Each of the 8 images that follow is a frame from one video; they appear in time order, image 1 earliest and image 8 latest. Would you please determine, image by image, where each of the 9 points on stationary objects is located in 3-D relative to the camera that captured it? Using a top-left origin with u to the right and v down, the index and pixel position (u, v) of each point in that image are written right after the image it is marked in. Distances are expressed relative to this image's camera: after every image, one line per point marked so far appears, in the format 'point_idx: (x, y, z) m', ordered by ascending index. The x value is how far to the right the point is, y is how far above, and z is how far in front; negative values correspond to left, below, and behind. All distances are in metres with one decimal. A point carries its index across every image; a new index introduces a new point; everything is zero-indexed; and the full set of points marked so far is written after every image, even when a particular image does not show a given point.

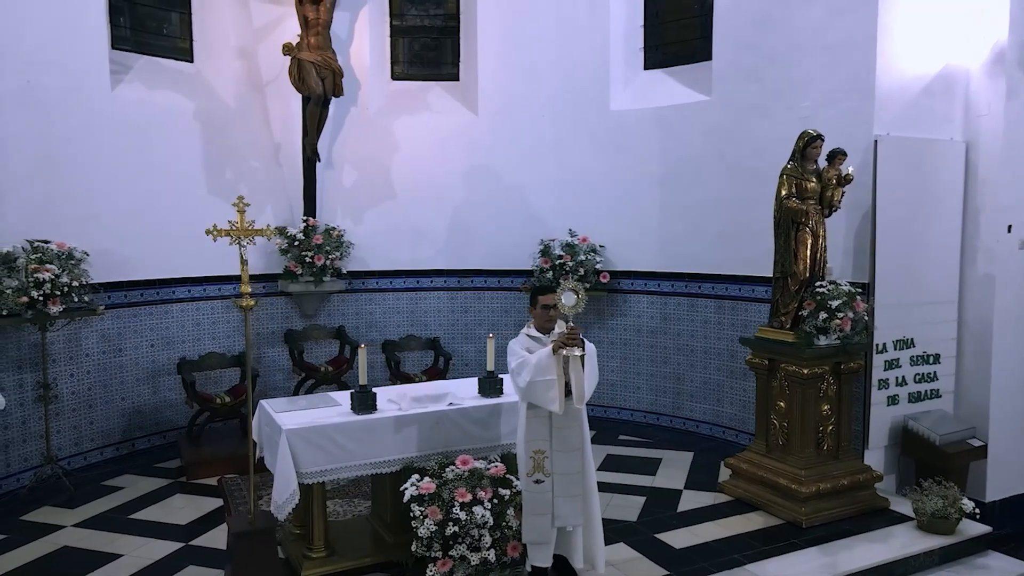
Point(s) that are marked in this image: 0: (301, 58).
0: (-1.9, +2.1, +6.2) m
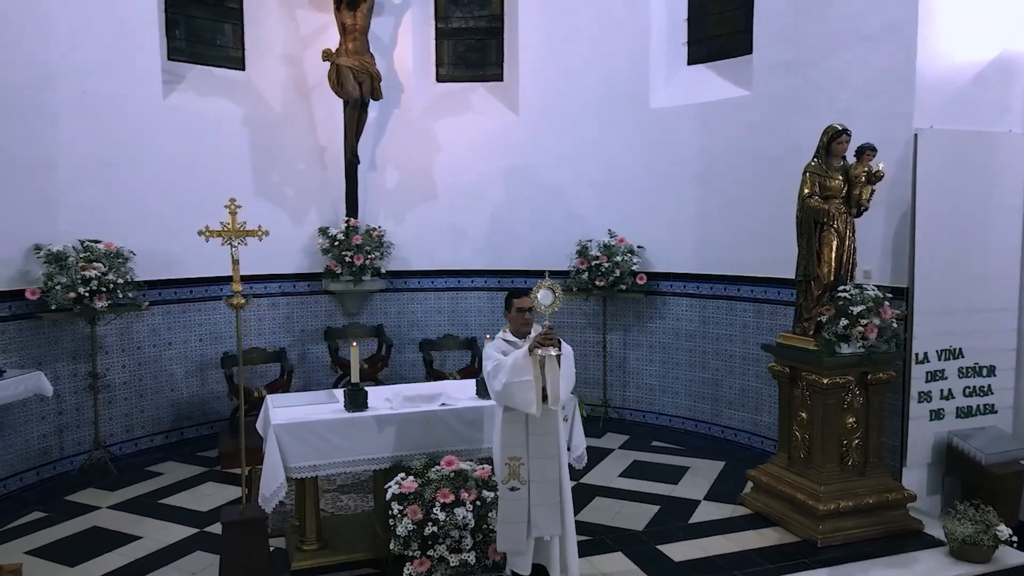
0: (-1.6, +2.1, +6.4) m
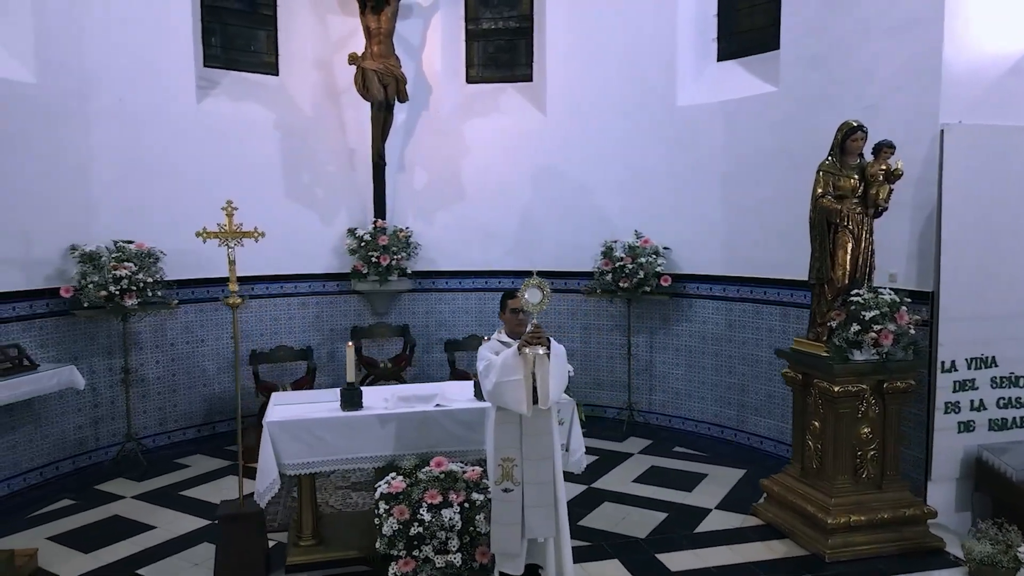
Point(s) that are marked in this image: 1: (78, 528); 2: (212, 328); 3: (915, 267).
0: (-1.4, +2.1, +6.5) m
1: (-2.7, -1.5, +4.3) m
2: (-2.8, -0.4, +6.6) m
3: (+2.5, +0.1, +4.3) m
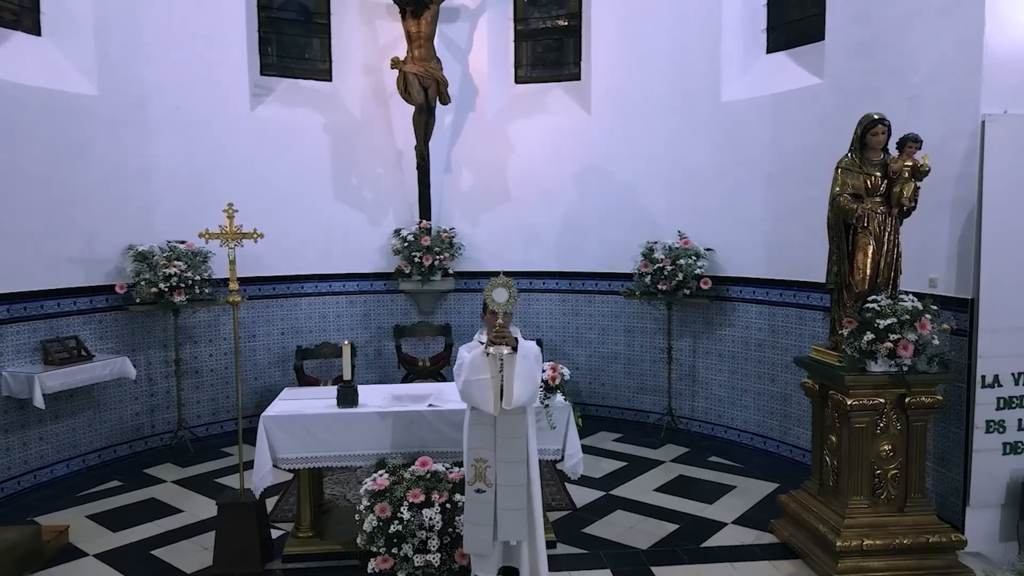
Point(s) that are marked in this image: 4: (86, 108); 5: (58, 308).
0: (-1.0, +2.1, +6.6) m
1: (-2.7, -1.5, +4.6) m
2: (-2.5, -0.4, +6.9) m
3: (+2.5, +0.1, +3.9) m
4: (-3.5, +1.5, +5.7) m
5: (-3.5, -0.2, +5.4) m
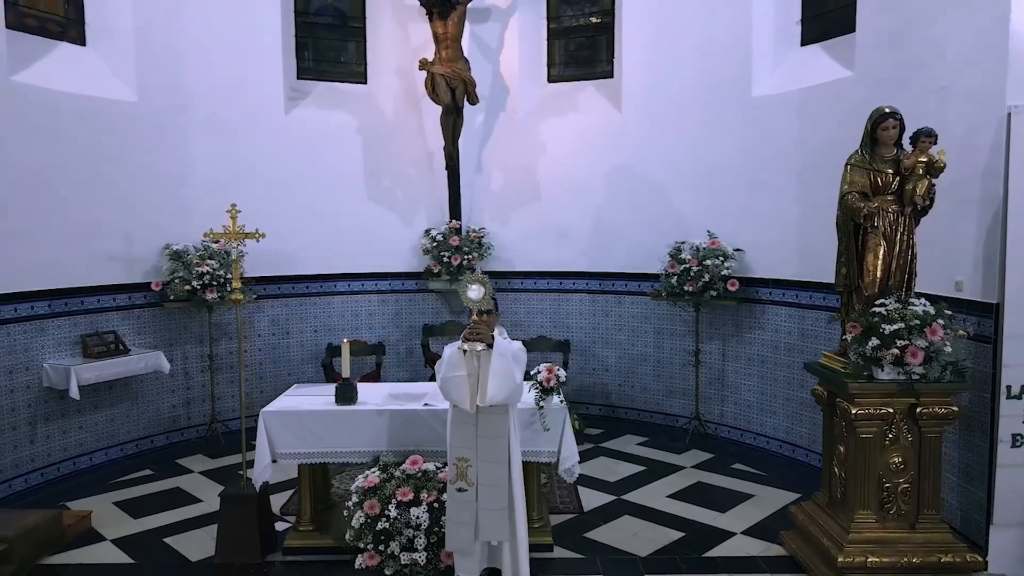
0: (-0.8, +2.1, +6.7) m
1: (-2.6, -1.5, +4.8) m
2: (-2.2, -0.3, +7.1) m
3: (+2.5, +0.1, +3.7) m
4: (-3.3, +1.5, +5.9) m
5: (-3.4, -0.1, +5.7) m
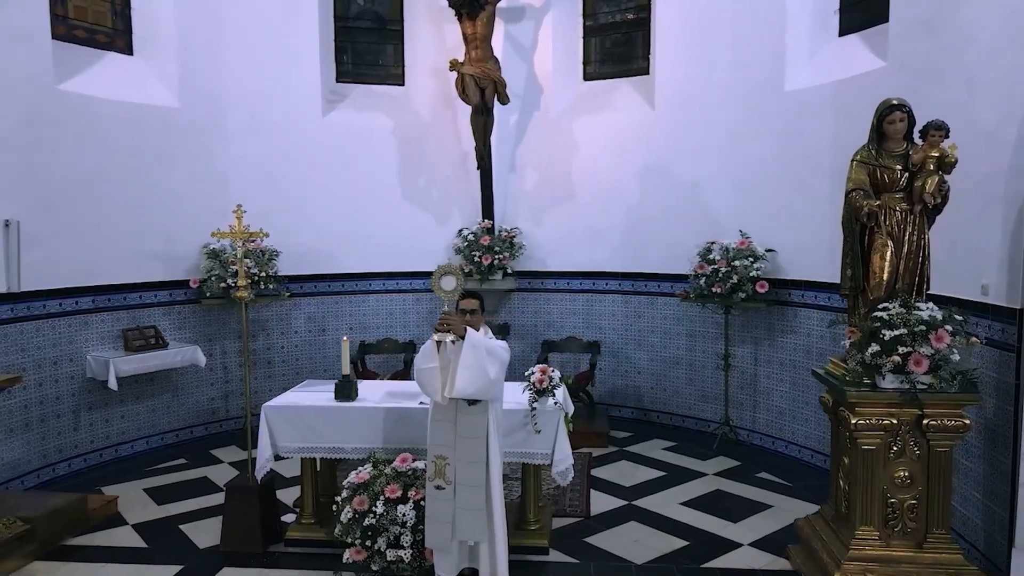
0: (-0.5, +2.1, +6.7) m
1: (-2.5, -1.4, +5.1) m
2: (-1.9, -0.3, +7.3) m
3: (+2.4, +0.1, +3.4) m
4: (-3.1, +1.5, +6.2) m
5: (-3.2, -0.1, +6.0) m
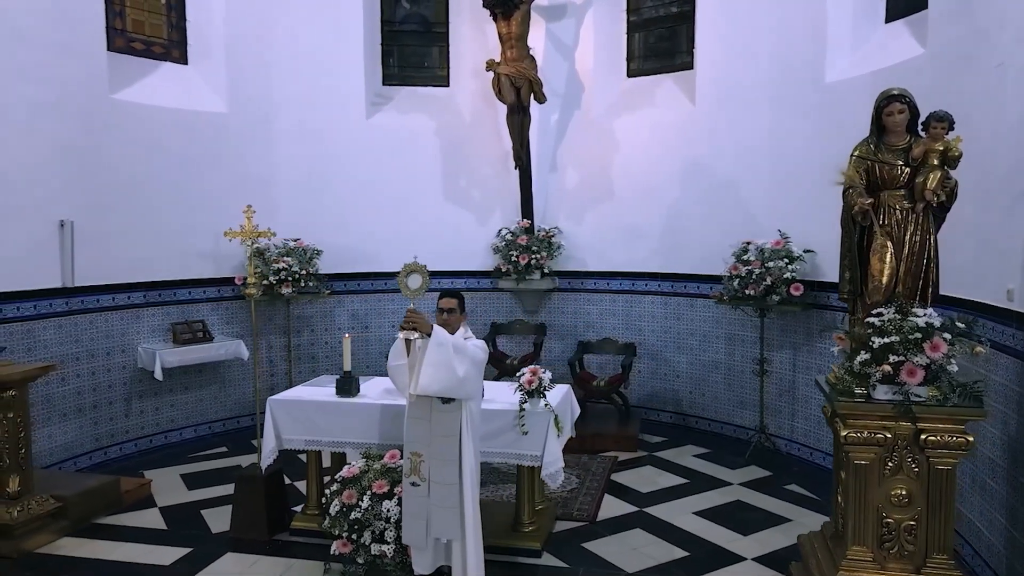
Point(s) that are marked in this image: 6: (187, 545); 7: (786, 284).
0: (-0.1, +2.1, +6.8) m
1: (-2.4, -1.4, +5.4) m
2: (-1.5, -0.3, +7.4) m
3: (+2.3, 0.0, +3.1) m
4: (-2.8, +1.6, +6.6) m
5: (-3.0, -0.1, +6.3) m
6: (-1.9, -1.5, +4.0) m
7: (+2.2, 0.0, +5.5) m
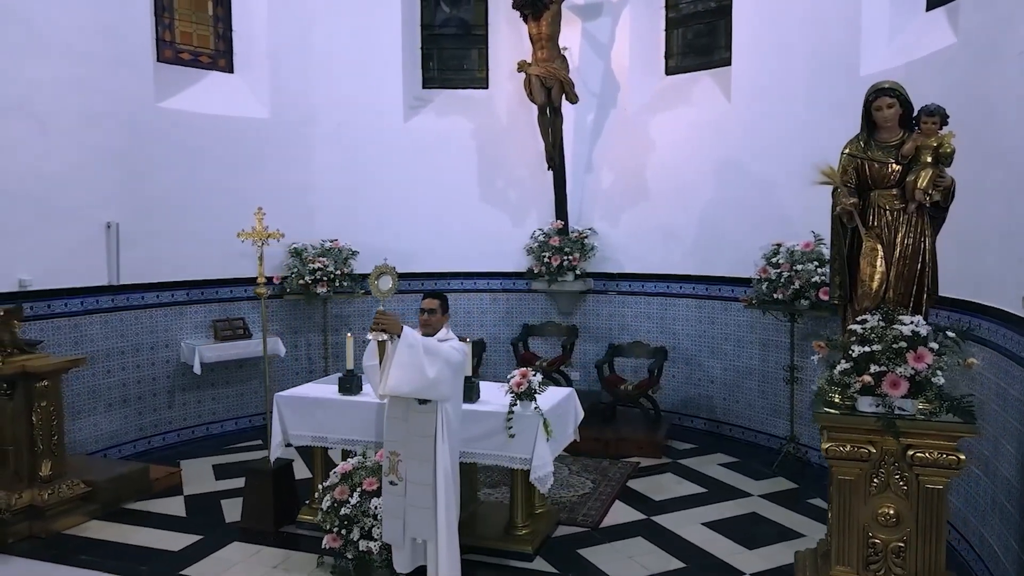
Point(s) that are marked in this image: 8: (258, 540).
0: (+0.2, +2.1, +6.8) m
1: (-2.3, -1.4, +5.6) m
2: (-1.1, -0.3, +7.6) m
3: (+2.2, 0.0, +2.8) m
4: (-2.5, +1.6, +6.9) m
5: (-2.7, -0.1, +6.6) m
6: (-1.9, -1.5, +4.2) m
7: (+2.4, 0.0, +5.3) m
8: (-1.5, -1.5, +4.1) m
